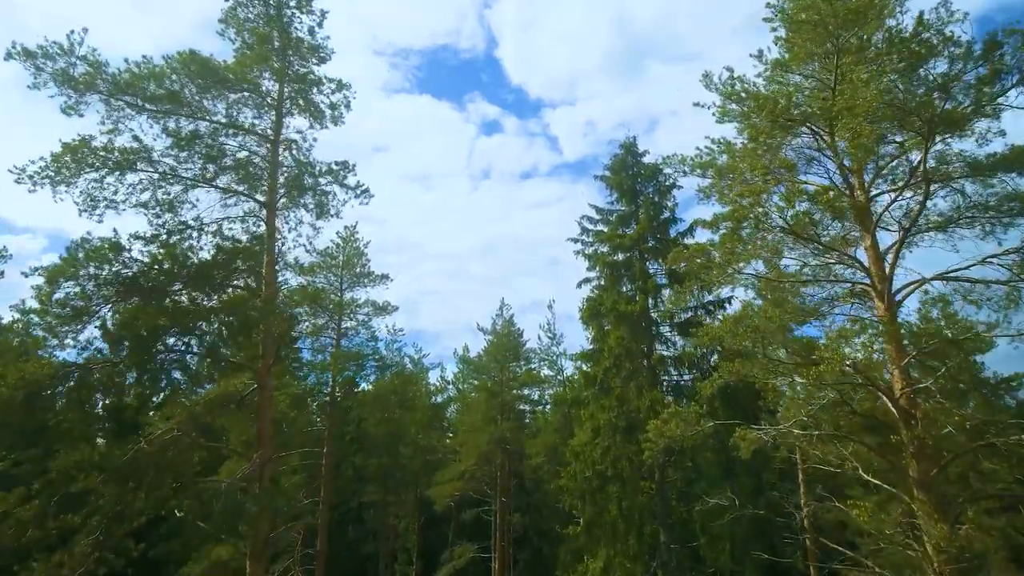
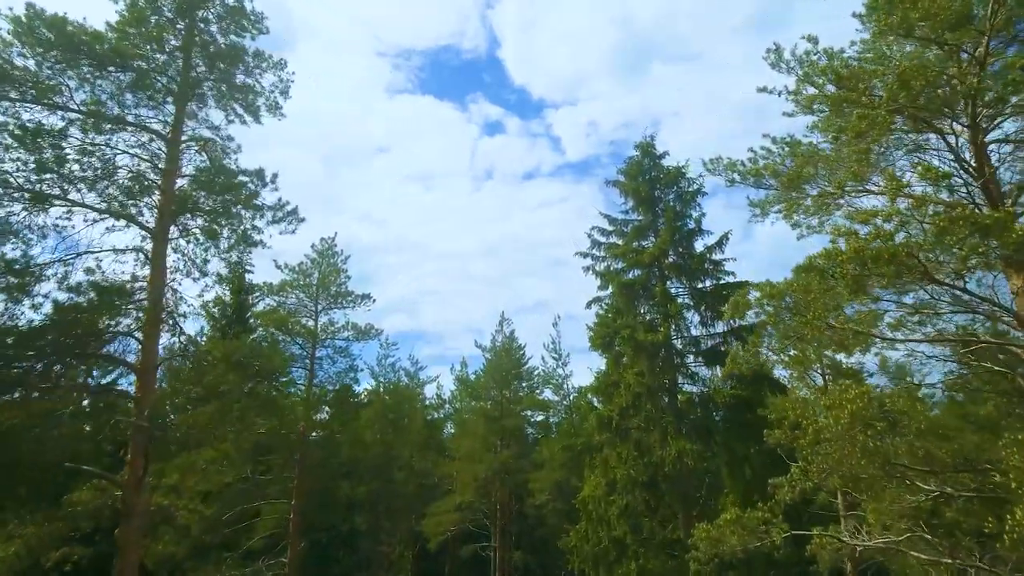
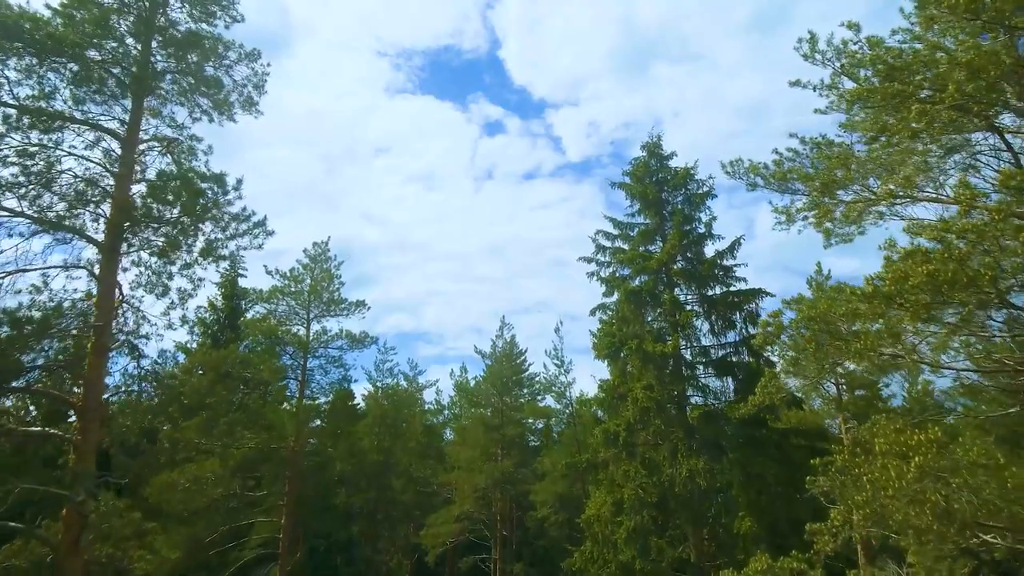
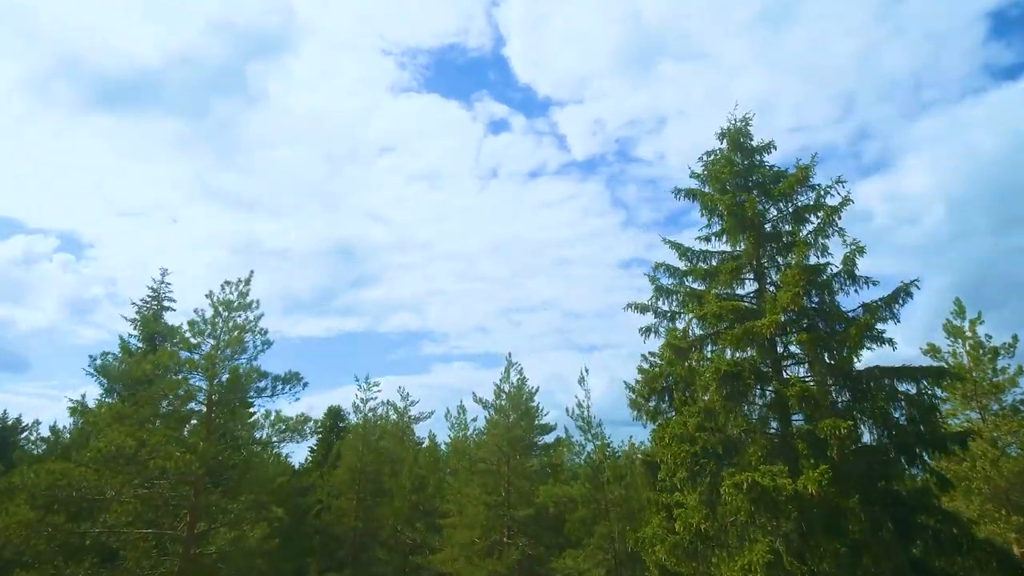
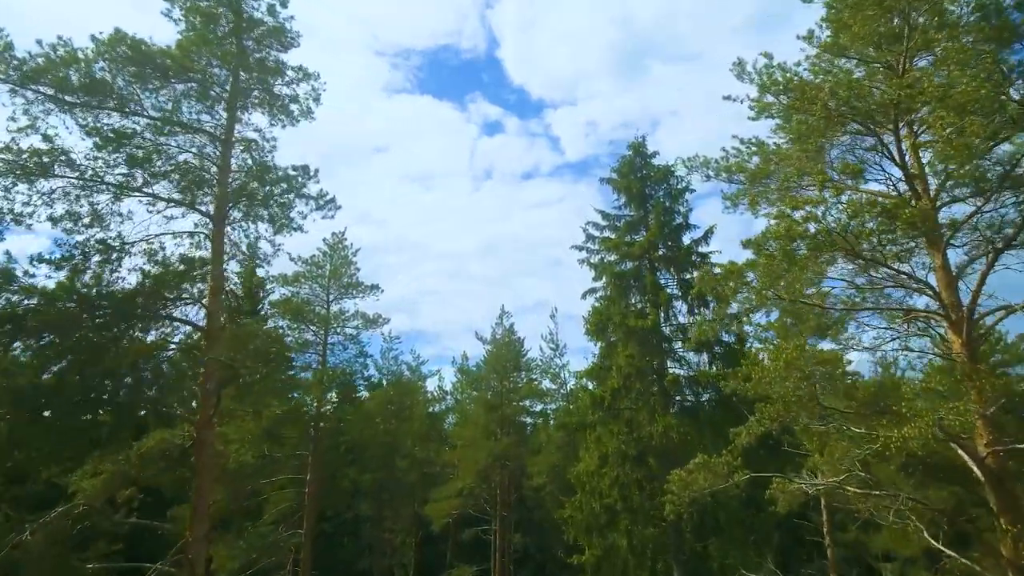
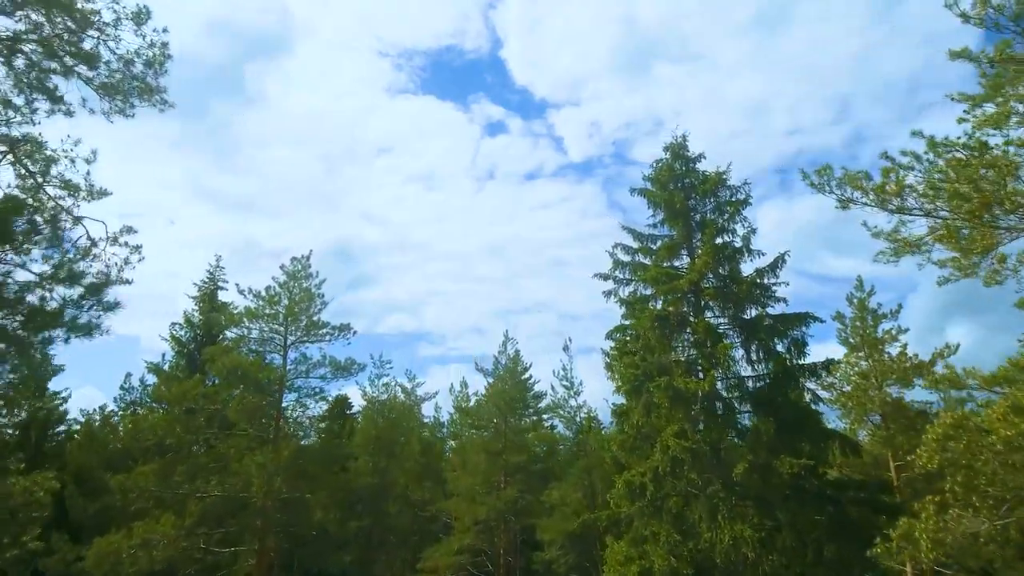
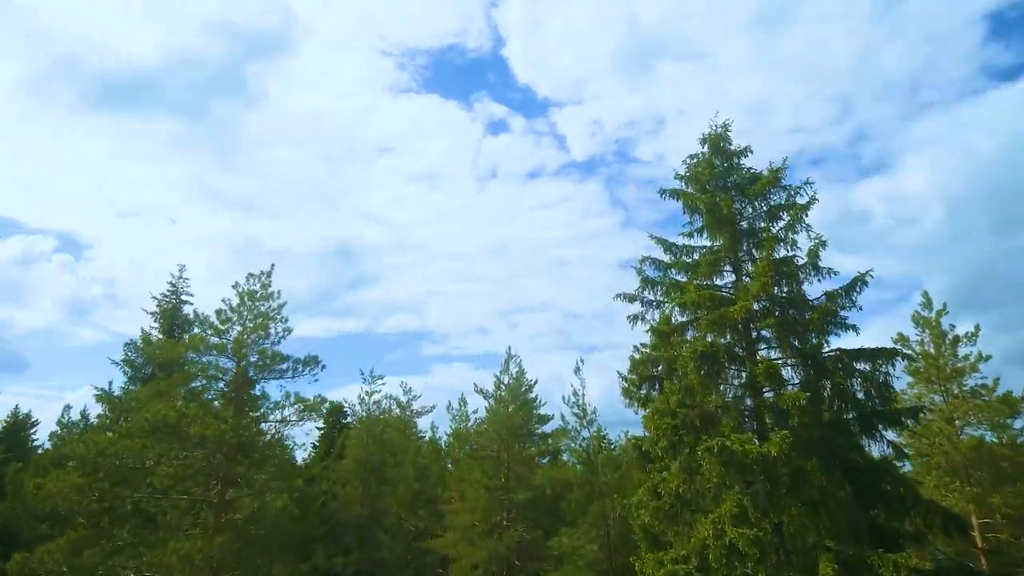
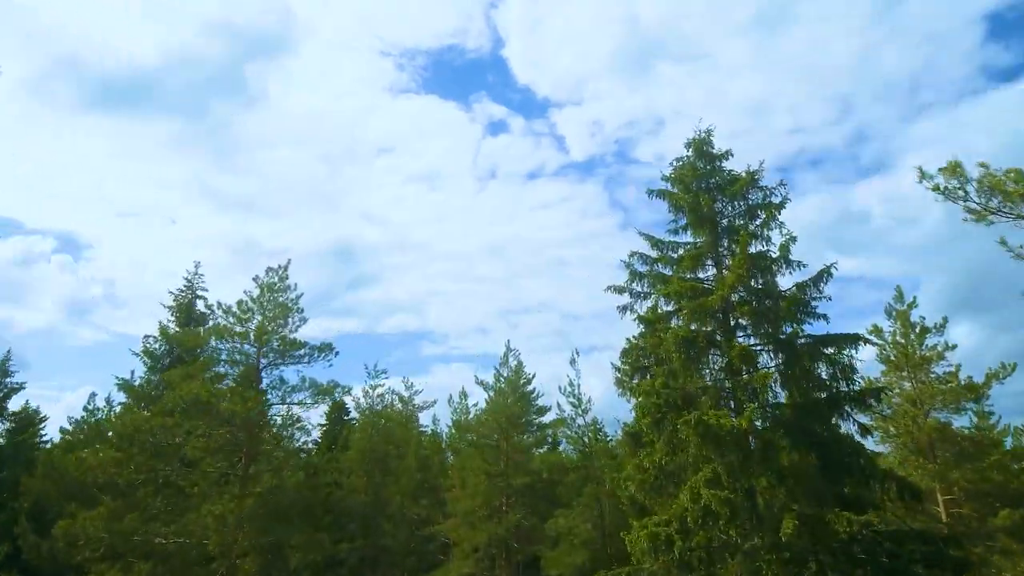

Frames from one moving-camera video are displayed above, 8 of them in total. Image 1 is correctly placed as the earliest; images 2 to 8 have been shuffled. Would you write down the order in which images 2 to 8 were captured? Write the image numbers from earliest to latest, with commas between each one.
5, 2, 3, 6, 8, 7, 4
